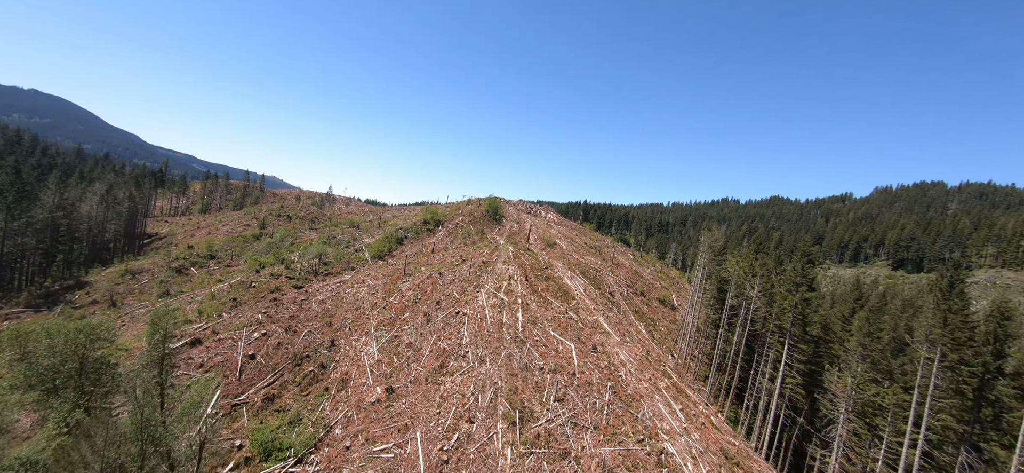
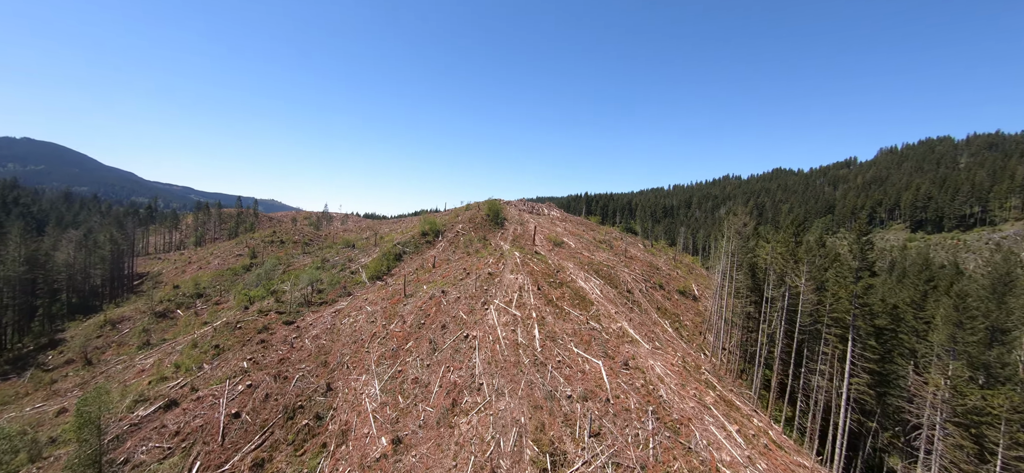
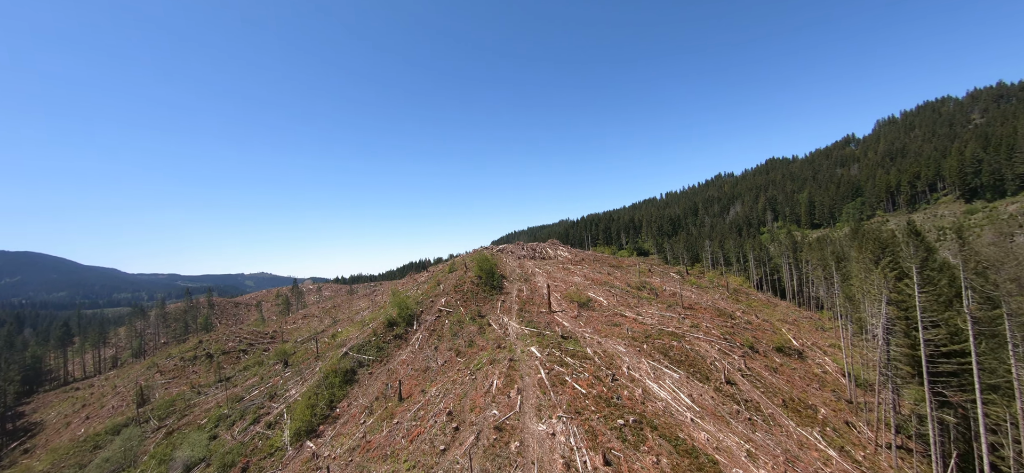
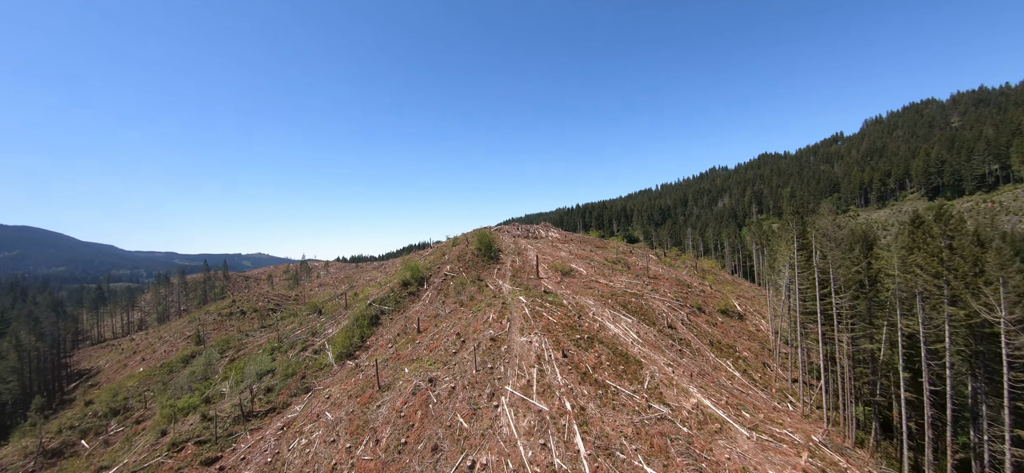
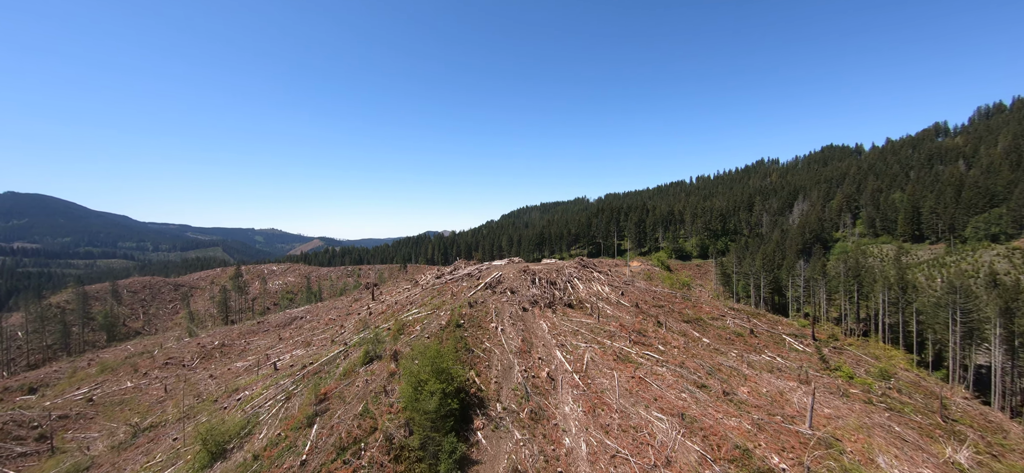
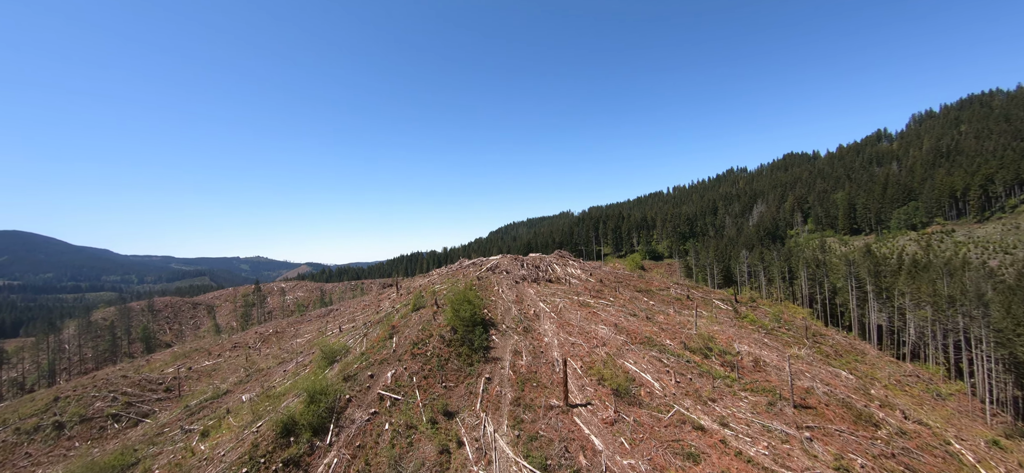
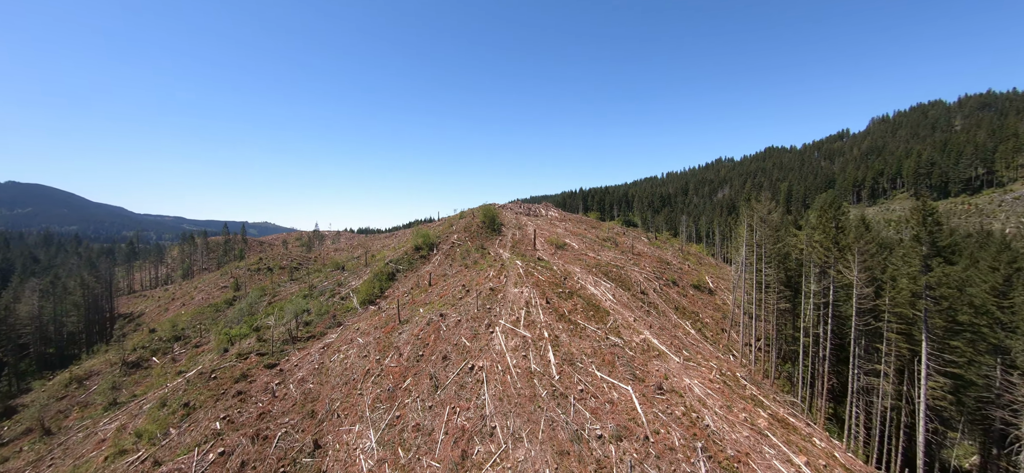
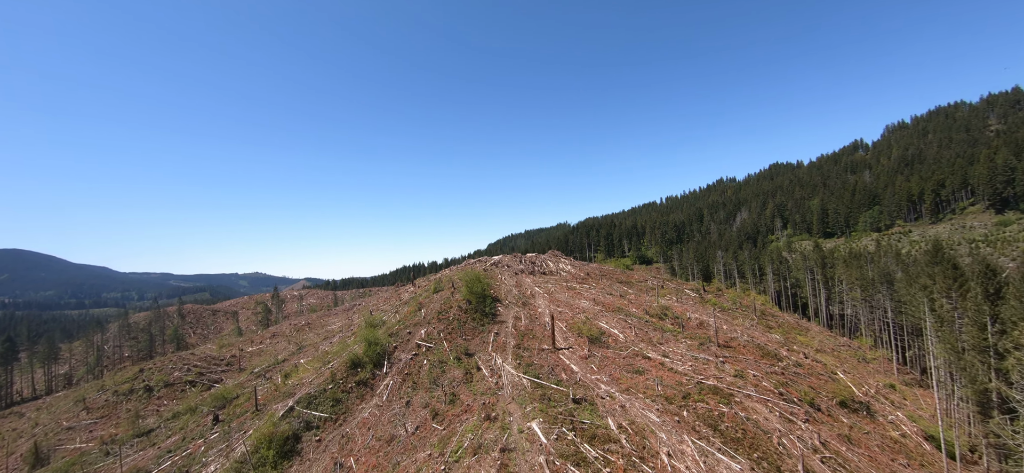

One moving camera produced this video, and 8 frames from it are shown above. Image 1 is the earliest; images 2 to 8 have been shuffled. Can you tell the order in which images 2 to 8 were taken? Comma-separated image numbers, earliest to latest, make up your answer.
2, 7, 4, 3, 8, 6, 5
